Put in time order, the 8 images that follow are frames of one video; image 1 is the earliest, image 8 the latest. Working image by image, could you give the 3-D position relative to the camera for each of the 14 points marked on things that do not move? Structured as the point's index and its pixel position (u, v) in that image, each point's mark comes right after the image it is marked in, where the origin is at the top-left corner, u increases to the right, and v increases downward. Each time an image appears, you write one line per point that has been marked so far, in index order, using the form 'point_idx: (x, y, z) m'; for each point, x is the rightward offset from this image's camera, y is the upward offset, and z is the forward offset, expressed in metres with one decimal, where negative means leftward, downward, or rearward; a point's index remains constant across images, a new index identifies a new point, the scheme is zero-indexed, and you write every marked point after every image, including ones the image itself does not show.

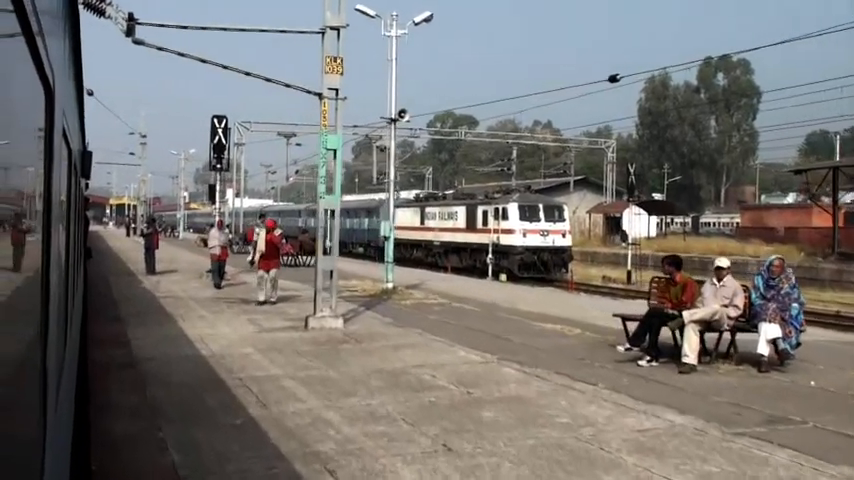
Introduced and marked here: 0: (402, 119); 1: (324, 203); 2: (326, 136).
0: (-0.5, +2.2, +19.6) m
1: (-1.3, +0.5, +13.6) m
2: (-1.3, +1.3, +13.5) m
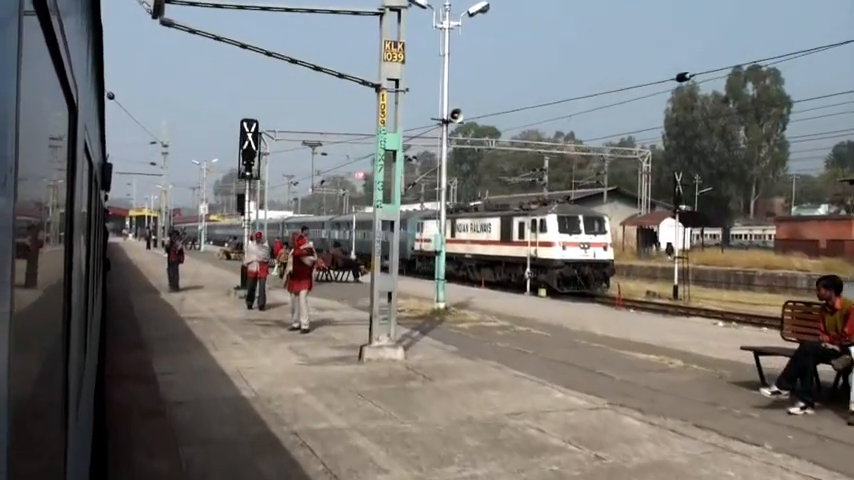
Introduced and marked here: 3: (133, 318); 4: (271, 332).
0: (+0.5, +2.0, +17.6) m
1: (-0.5, +0.3, +11.6) m
2: (-0.5, +1.2, +11.6) m
3: (-4.9, -1.3, +17.5) m
4: (-2.1, -1.3, +14.8) m
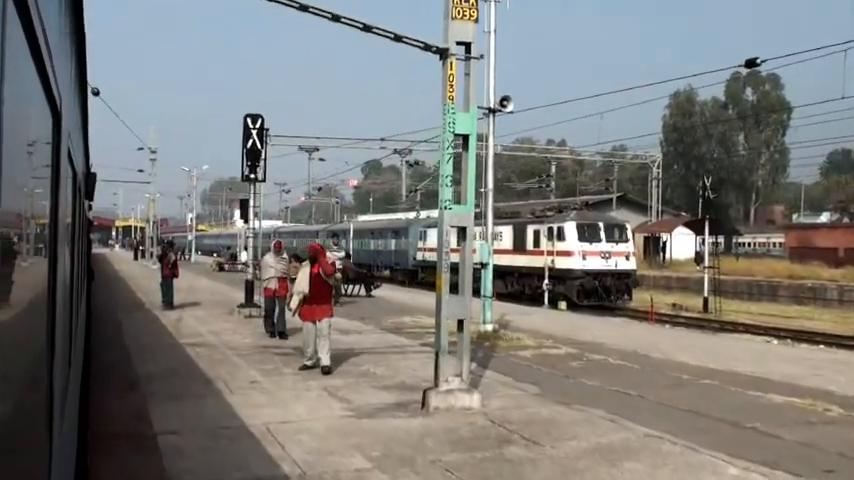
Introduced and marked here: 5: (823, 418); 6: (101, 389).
0: (+1.1, +1.8, +15.0) m
1: (+0.2, +0.2, +8.9) m
2: (+0.2, +1.1, +8.9) m
3: (-4.2, -1.5, +14.7) m
4: (-1.5, -1.4, +12.0) m
5: (+3.2, -1.4, +8.6) m
6: (-3.3, -1.5, +10.7) m
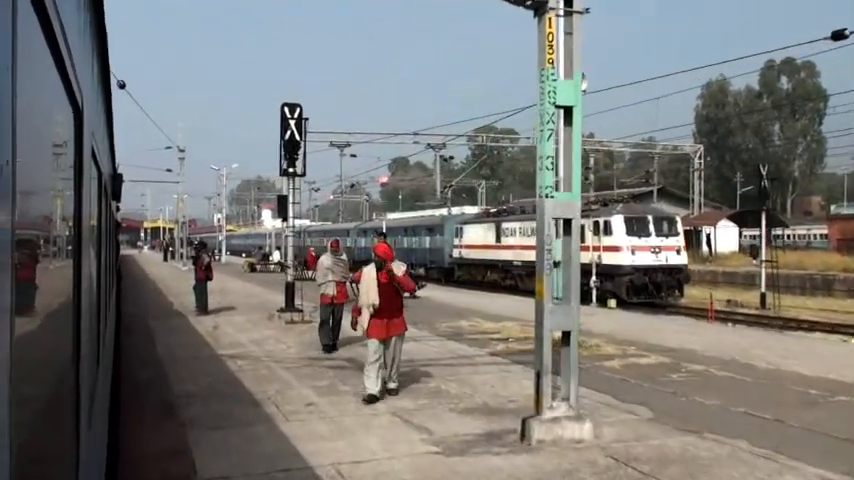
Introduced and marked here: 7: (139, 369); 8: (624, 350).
0: (+1.9, +1.9, +13.4) m
1: (+0.8, +0.2, +7.3) m
2: (+0.9, +1.1, +7.3) m
3: (-3.4, -1.5, +13.3) m
4: (-0.7, -1.4, +10.5) m
5: (+3.9, -1.3, +6.9) m
6: (-2.5, -1.5, +9.2) m
7: (-3.3, -1.5, +12.2) m
8: (+2.4, -1.3, +12.9) m
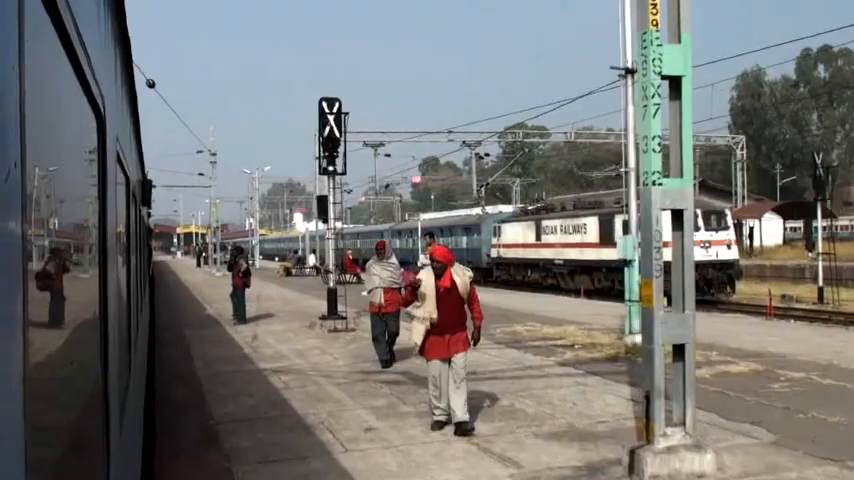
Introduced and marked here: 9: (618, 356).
0: (+2.5, +2.0, +12.2) m
1: (+1.3, +0.2, +6.1) m
2: (+1.3, +1.1, +6.1) m
3: (-2.7, -1.5, +12.2) m
4: (-0.1, -1.4, +9.4) m
5: (+4.4, -1.2, +5.7) m
6: (-2.0, -1.5, +8.1) m
7: (-2.6, -1.5, +11.2) m
8: (+3.1, -1.3, +11.7) m
9: (+2.1, -1.3, +11.6) m
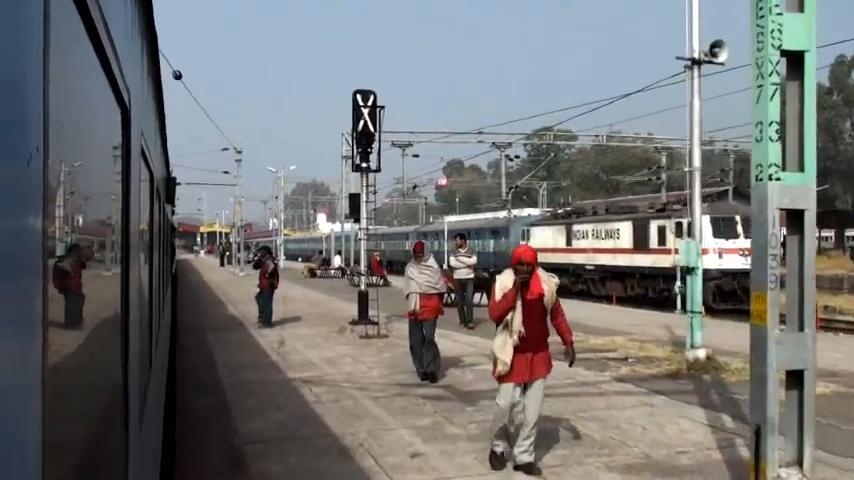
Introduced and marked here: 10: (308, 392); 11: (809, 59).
0: (+3.0, +1.9, +11.2) m
1: (+1.7, +0.2, +5.1) m
2: (+1.7, +1.1, +5.1) m
3: (-2.3, -1.5, +11.3) m
4: (+0.3, -1.4, +8.4) m
5: (+4.7, -1.3, +4.6) m
6: (-1.6, -1.5, +7.2) m
7: (-2.2, -1.5, +10.3) m
8: (+3.5, -1.3, +10.6) m
9: (+2.5, -1.3, +10.6) m
10: (-1.2, -1.5, +10.3) m
11: (+1.9, +0.9, +5.2) m
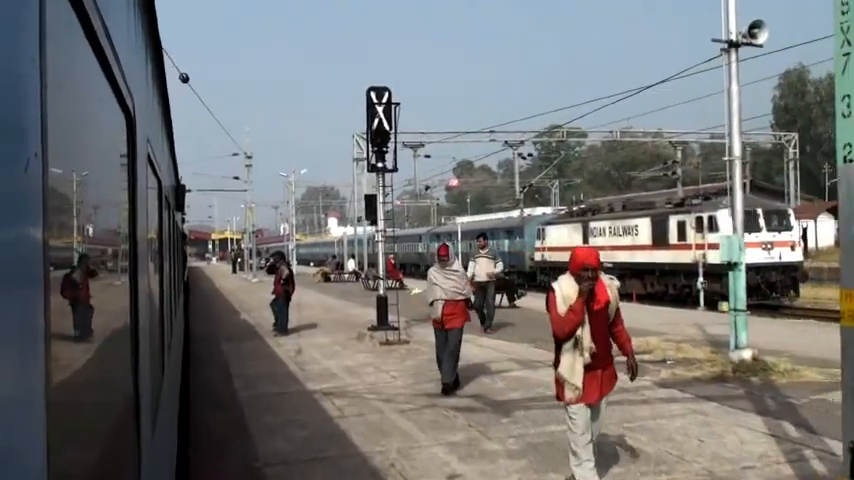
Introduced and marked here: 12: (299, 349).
0: (+3.2, +2.0, +10.5) m
1: (+1.9, +0.3, +4.5) m
2: (+1.8, +1.1, +4.5) m
3: (-2.0, -1.6, +10.7) m
4: (+0.5, -1.4, +7.8) m
5: (+4.9, -1.2, +3.9) m
6: (-1.4, -1.6, +6.6) m
7: (-1.9, -1.6, +9.6) m
8: (+3.8, -1.3, +10.0) m
9: (+2.8, -1.3, +10.0) m
10: (-0.9, -1.5, +9.7) m
11: (+2.0, +0.9, +4.6) m
12: (-1.8, -1.5, +15.1) m
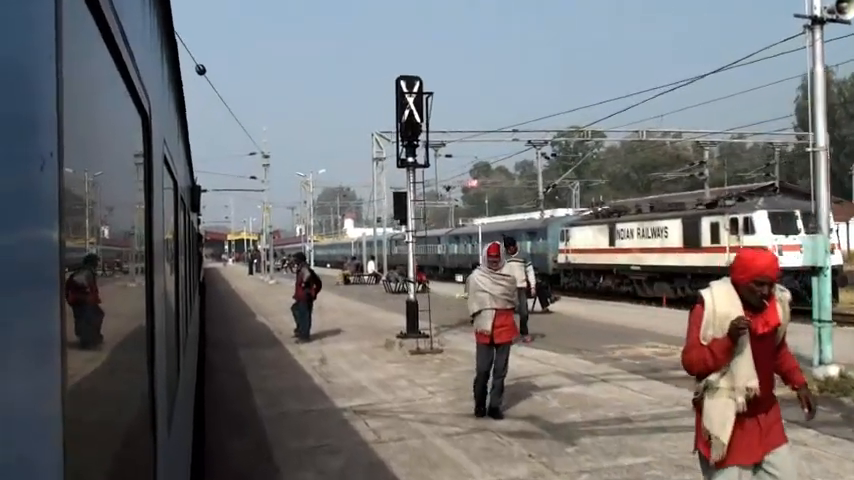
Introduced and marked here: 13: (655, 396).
0: (+3.6, +1.9, +9.3) m
1: (+2.2, +0.3, +3.3) m
2: (+2.1, +1.1, +3.3) m
3: (-1.6, -1.6, +9.6) m
4: (+0.9, -1.4, +6.6) m
5: (+5.2, -1.2, +2.7) m
6: (-1.0, -1.6, +5.4) m
7: (-1.6, -1.6, +8.5) m
8: (+4.1, -1.3, +8.8) m
9: (+3.2, -1.3, +8.8) m
10: (-0.5, -1.5, +8.5) m
11: (+2.3, +0.9, +3.4) m
12: (-1.4, -1.5, +14.0) m
13: (+2.0, -1.4, +9.4) m
